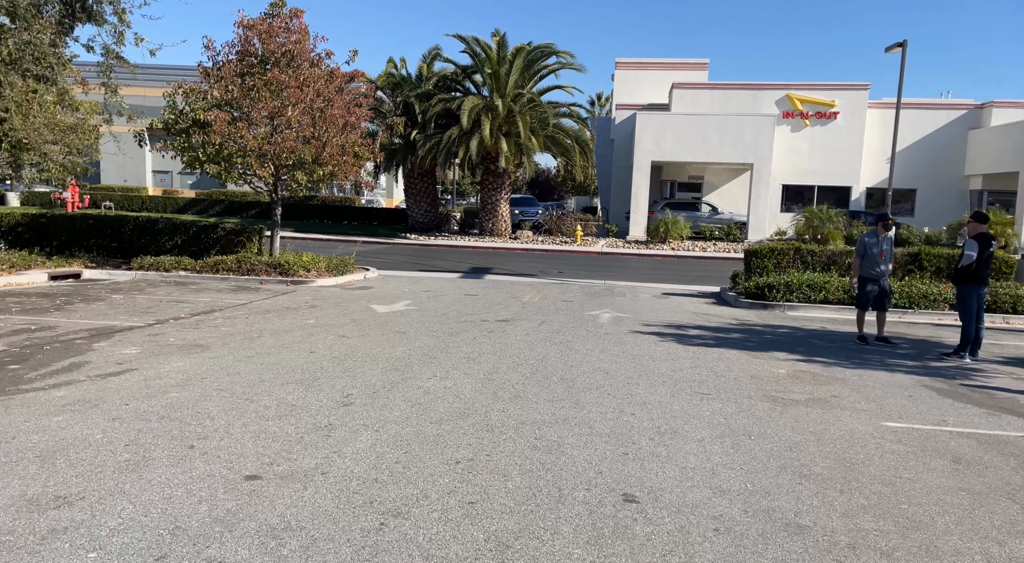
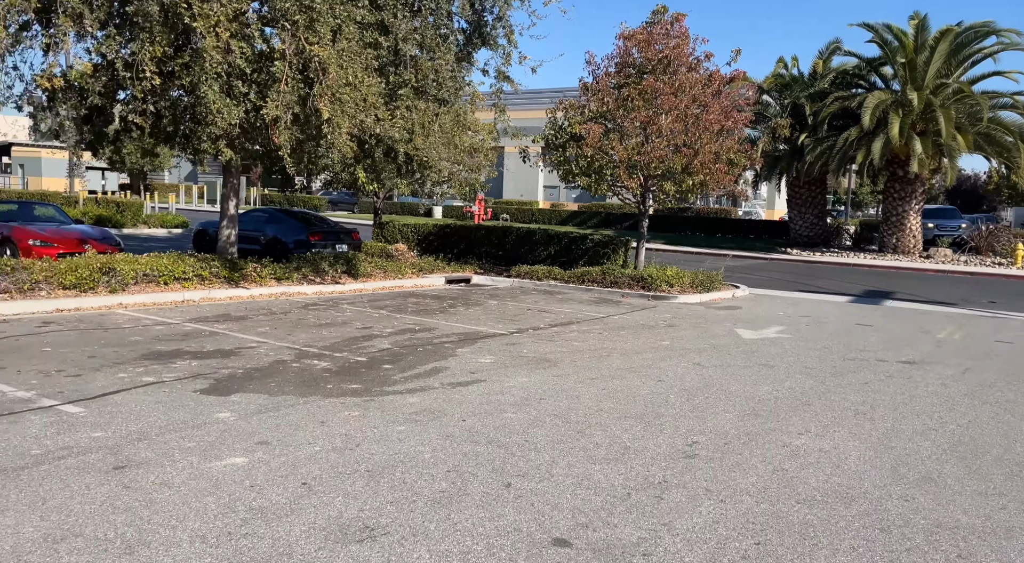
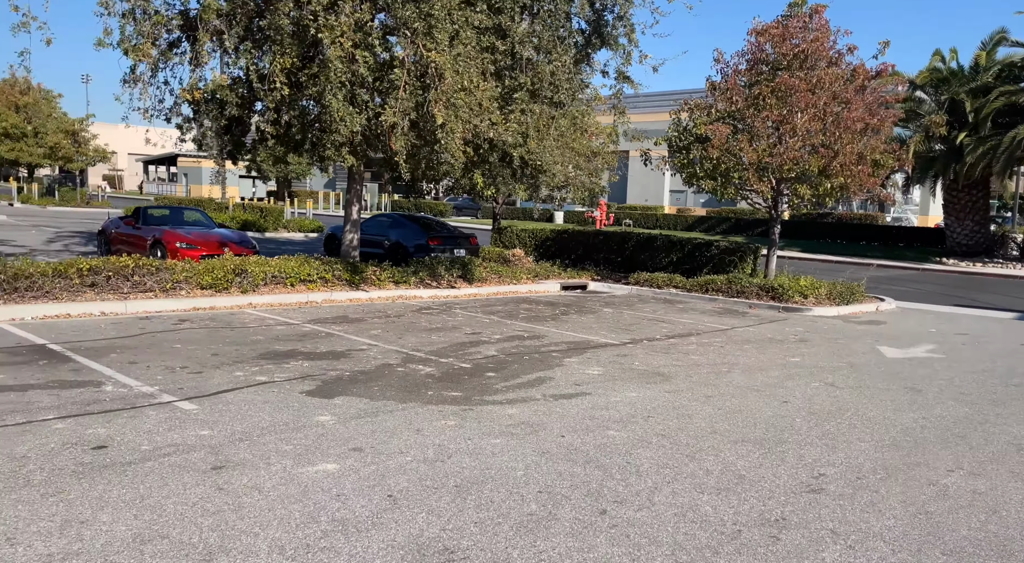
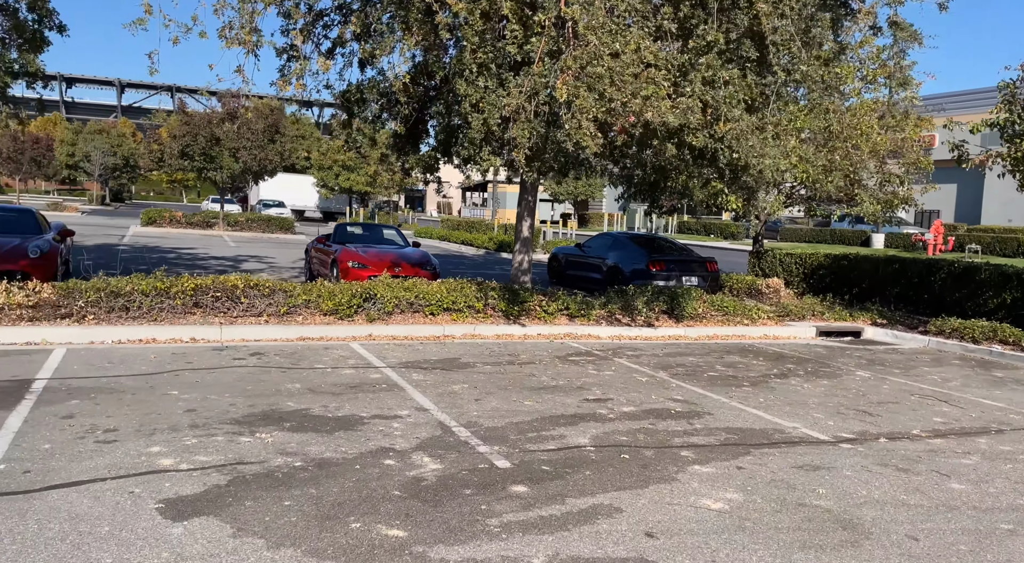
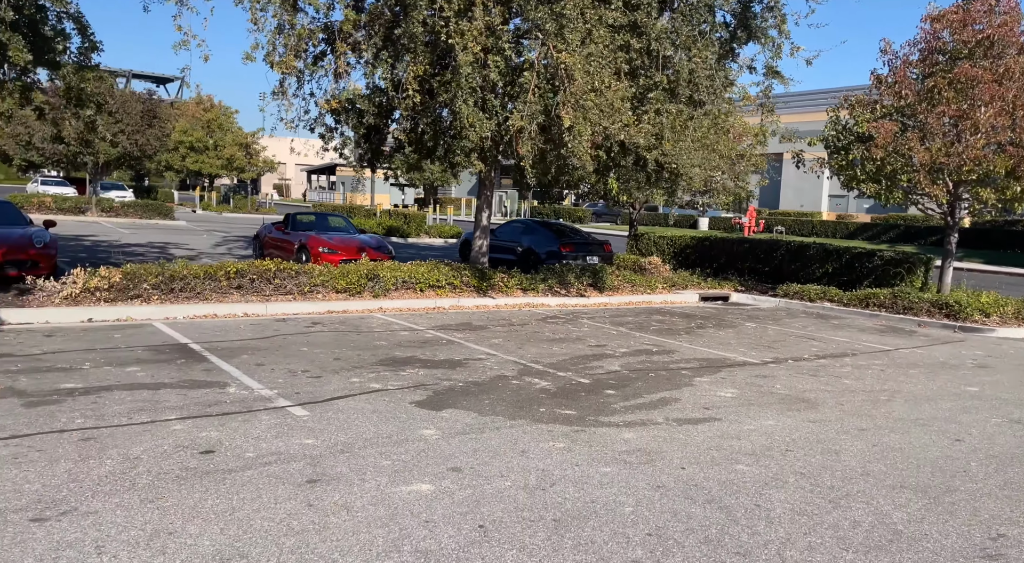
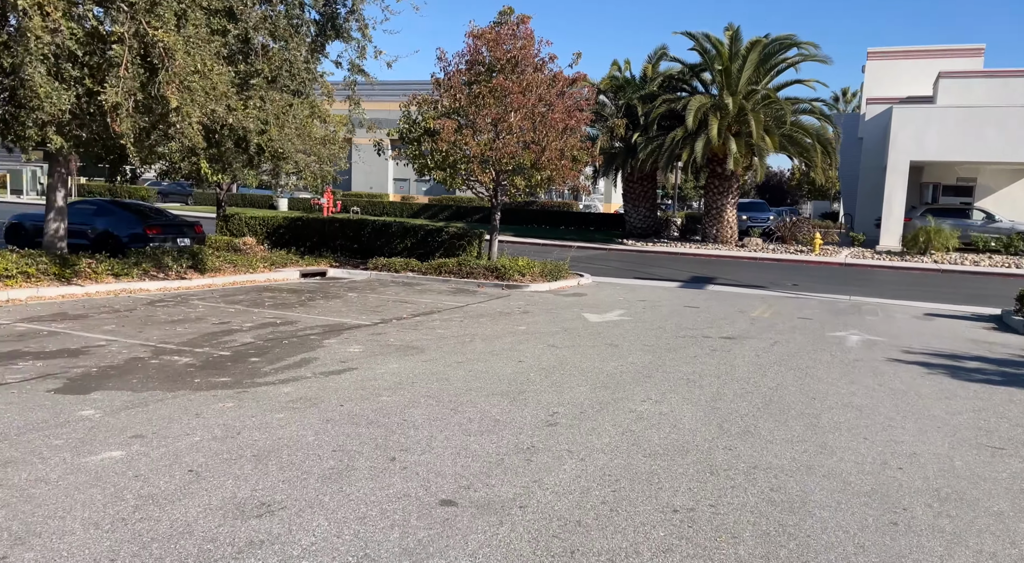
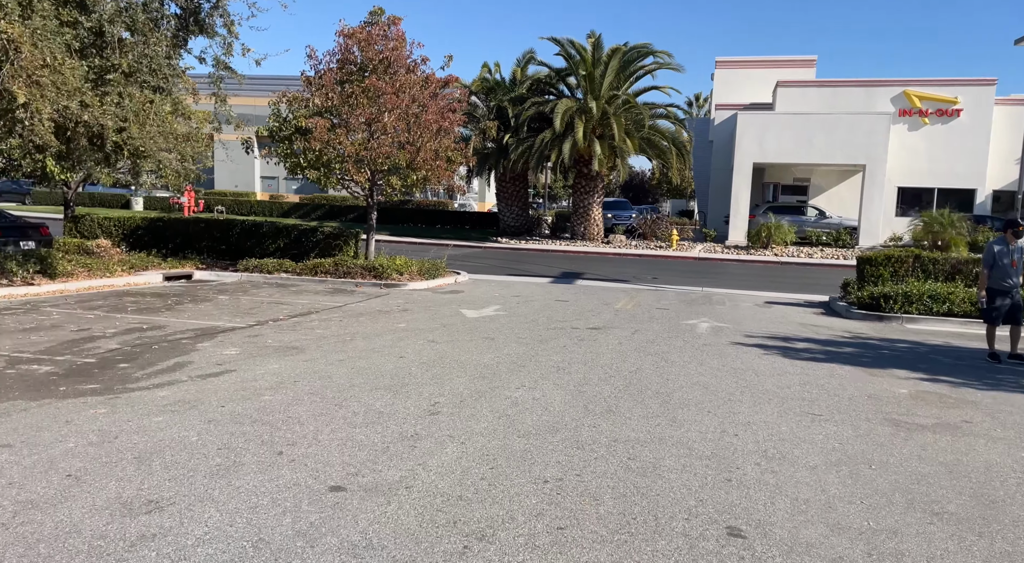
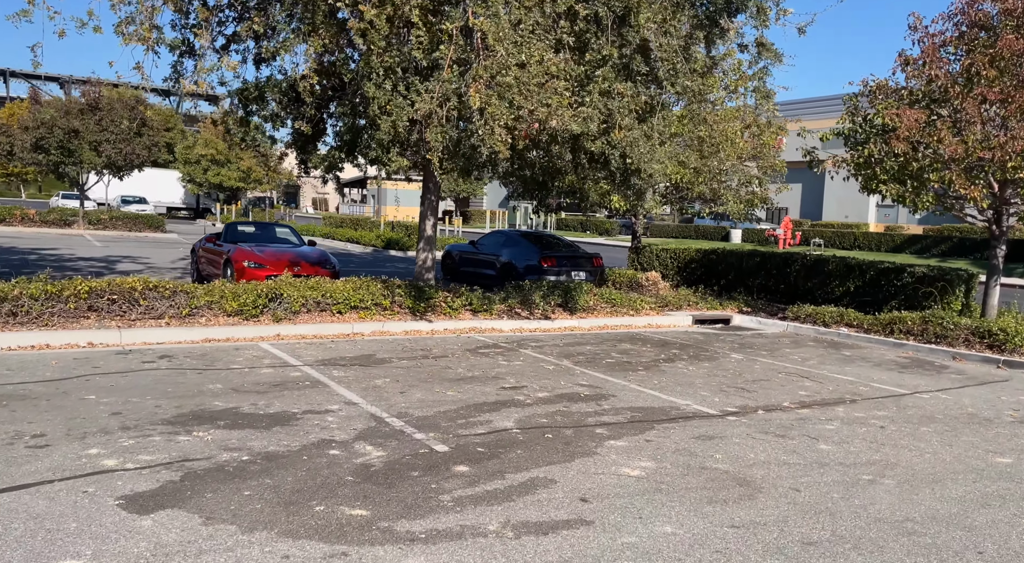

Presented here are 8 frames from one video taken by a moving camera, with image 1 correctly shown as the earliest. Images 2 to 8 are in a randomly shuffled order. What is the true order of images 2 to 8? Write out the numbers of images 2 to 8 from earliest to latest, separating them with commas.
7, 6, 2, 3, 5, 8, 4
